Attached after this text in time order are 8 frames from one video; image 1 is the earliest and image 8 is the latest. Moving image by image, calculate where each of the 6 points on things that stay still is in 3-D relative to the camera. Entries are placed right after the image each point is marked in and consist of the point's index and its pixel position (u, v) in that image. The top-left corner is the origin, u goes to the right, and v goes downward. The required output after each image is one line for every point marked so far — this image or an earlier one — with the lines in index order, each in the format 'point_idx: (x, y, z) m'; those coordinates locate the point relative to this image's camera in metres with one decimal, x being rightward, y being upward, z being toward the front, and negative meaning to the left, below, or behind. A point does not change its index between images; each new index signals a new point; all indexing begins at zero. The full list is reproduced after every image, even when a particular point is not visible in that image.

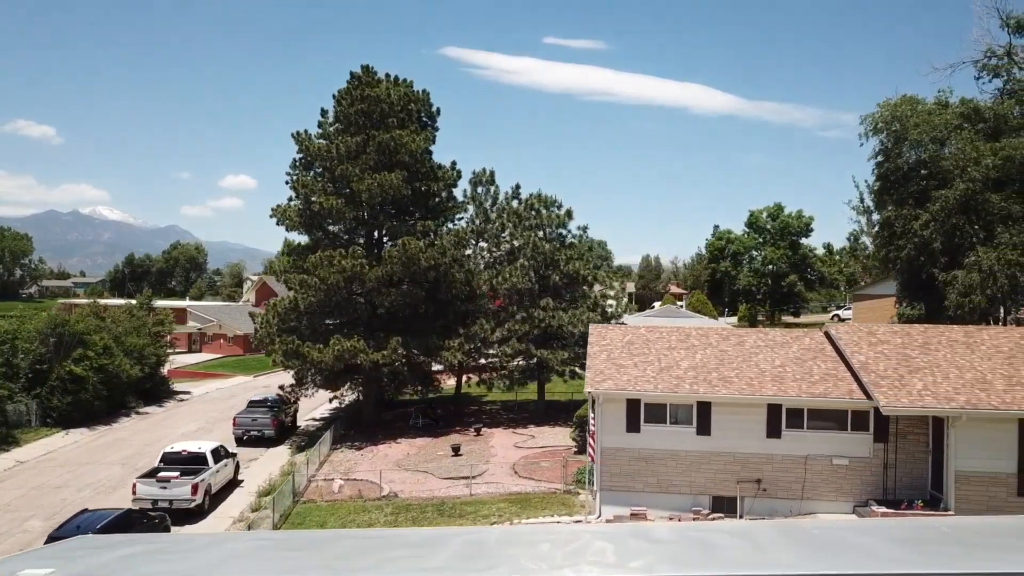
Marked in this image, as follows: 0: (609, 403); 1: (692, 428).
0: (+2.4, -2.9, +20.0) m
1: (+4.4, -3.4, +19.6) m
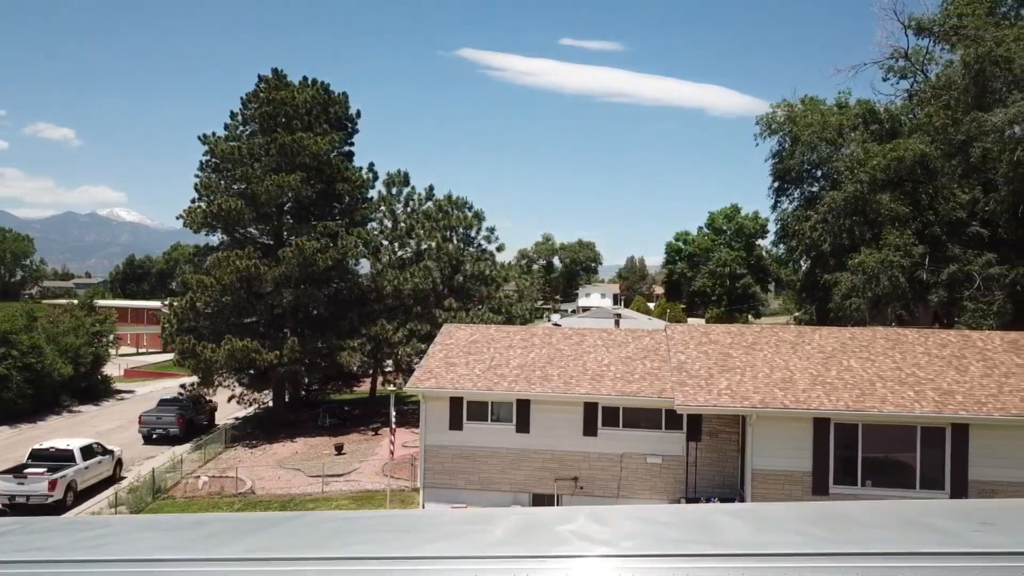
0: (-2.0, -2.9, +20.2) m
1: (0.0, -3.4, +19.9) m
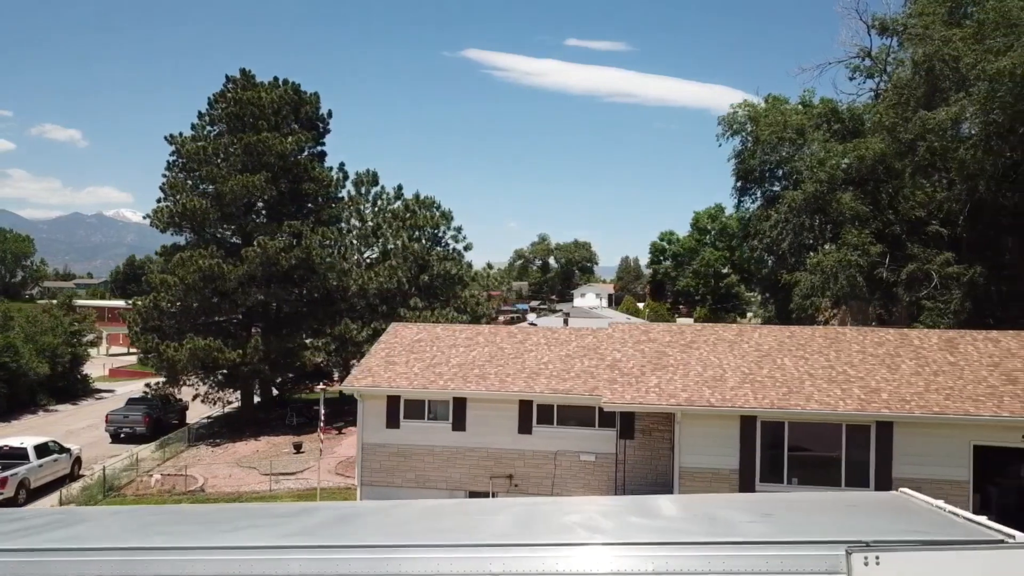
0: (-3.6, -2.8, +20.3) m
1: (-1.6, -3.4, +20.0) m
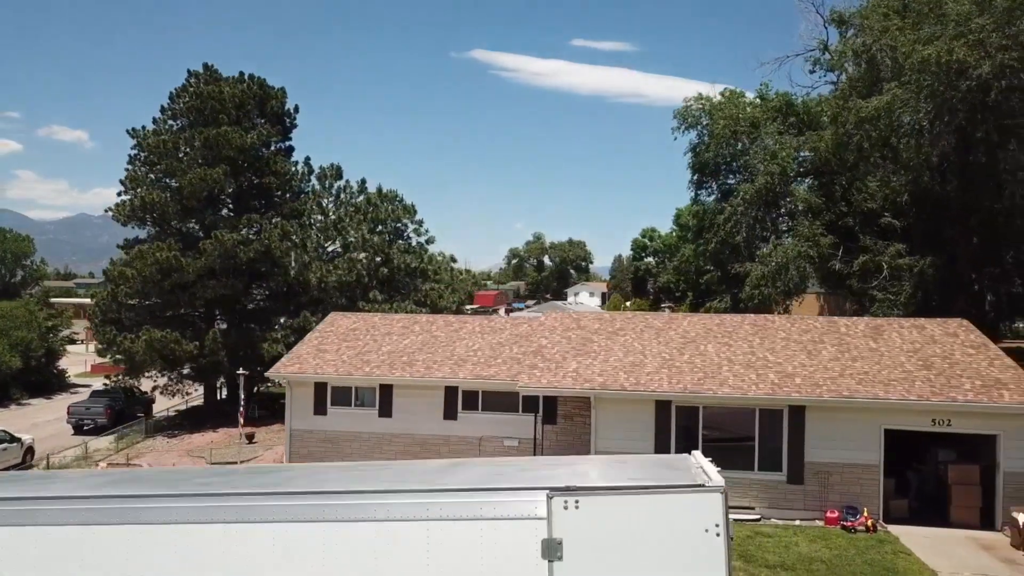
0: (-5.5, -2.5, +20.5) m
1: (-3.5, -3.1, +20.1) m
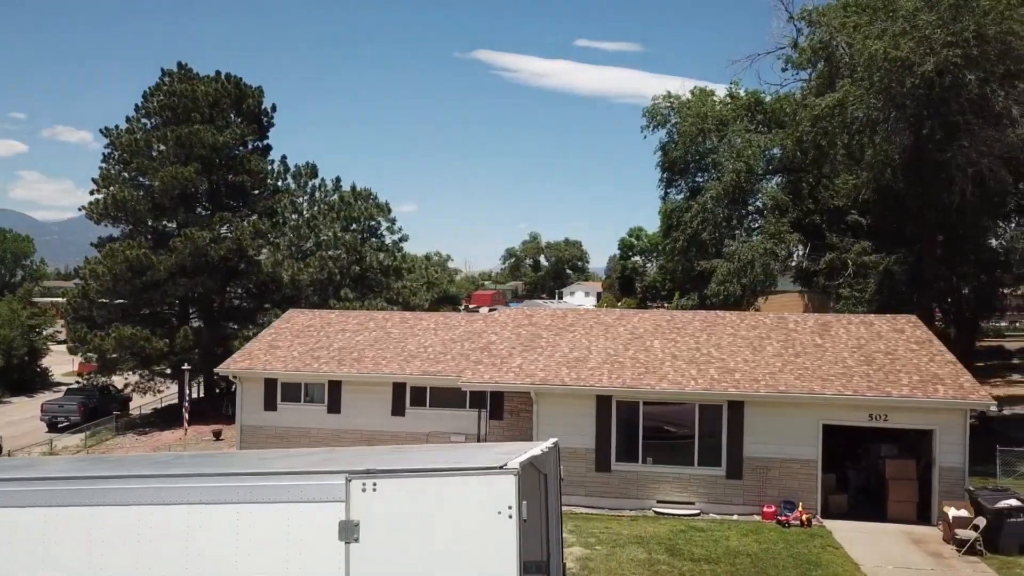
0: (-6.8, -2.4, +20.6) m
1: (-4.8, -3.0, +20.2) m
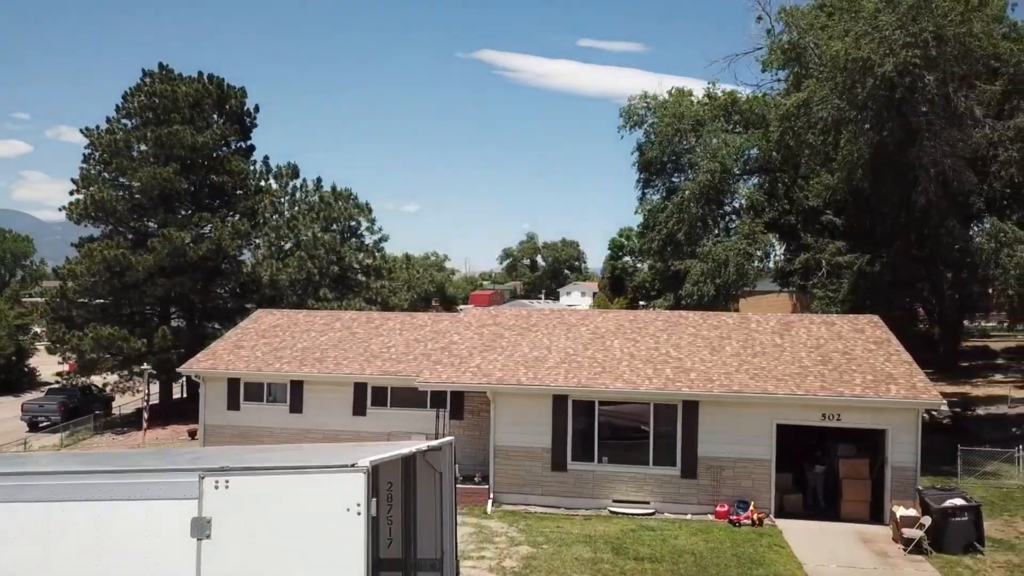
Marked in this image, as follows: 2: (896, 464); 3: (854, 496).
0: (-7.8, -2.4, +20.7) m
1: (-5.8, -3.0, +20.3) m
2: (+8.1, -3.7, +16.8) m
3: (+7.3, -4.5, +17.0) m
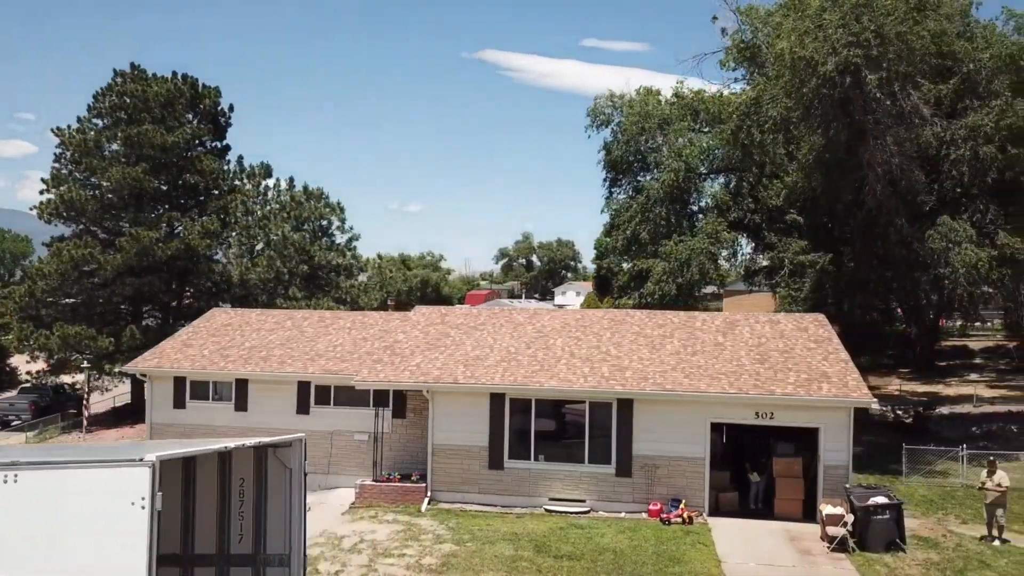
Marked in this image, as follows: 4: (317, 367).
0: (-9.2, -2.4, +20.7) m
1: (-7.2, -3.0, +20.4) m
2: (+6.7, -3.7, +16.8) m
3: (+5.9, -4.4, +17.1) m
4: (-4.8, -2.0, +19.8) m
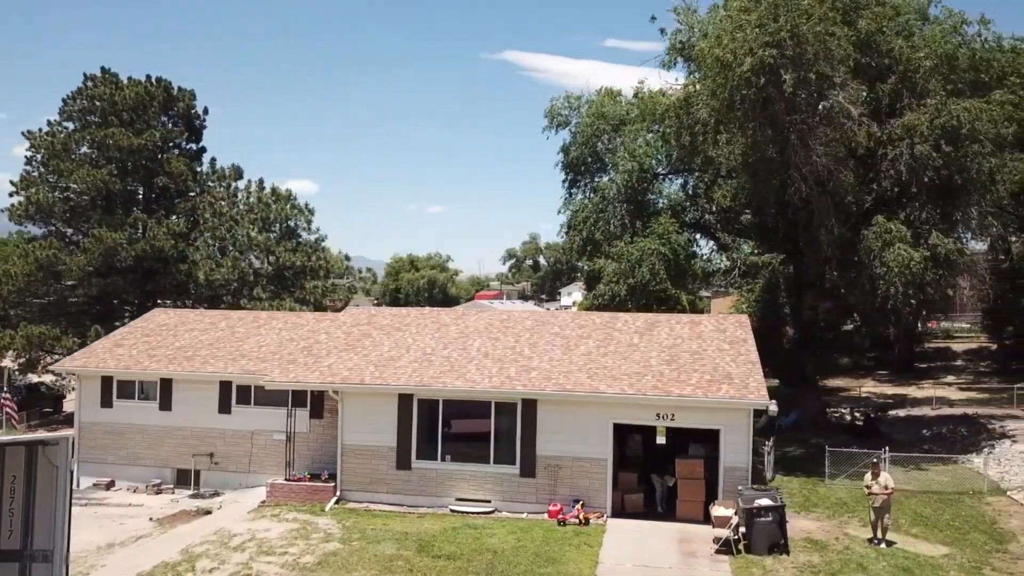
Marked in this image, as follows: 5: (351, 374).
0: (-11.3, -2.4, +21.1) m
1: (-9.2, -3.0, +20.6) m
2: (+4.5, -3.7, +16.7) m
3: (+3.8, -4.4, +17.0) m
4: (-6.9, -2.0, +20.1) m
5: (-3.7, -2.0, +18.4) m
